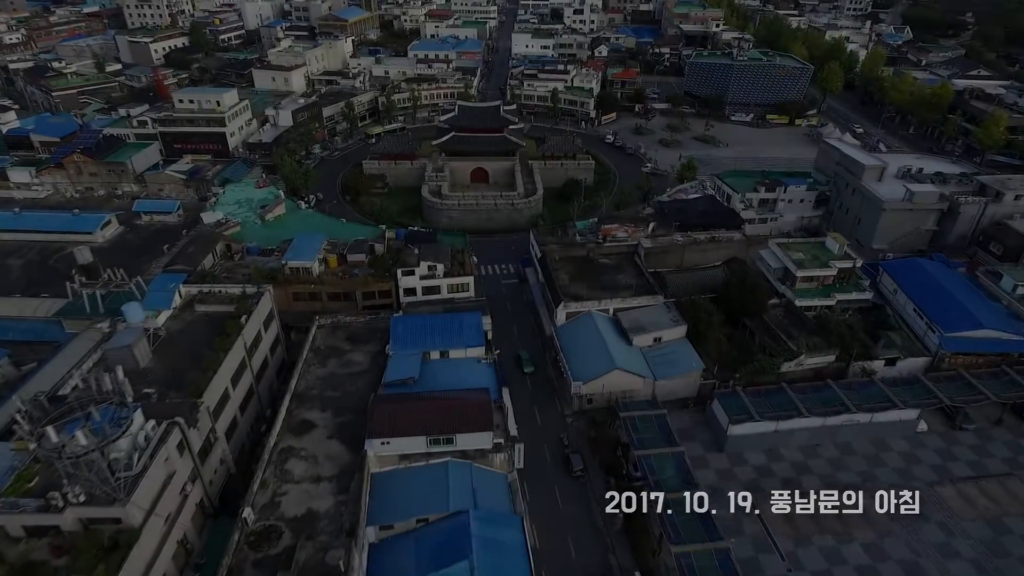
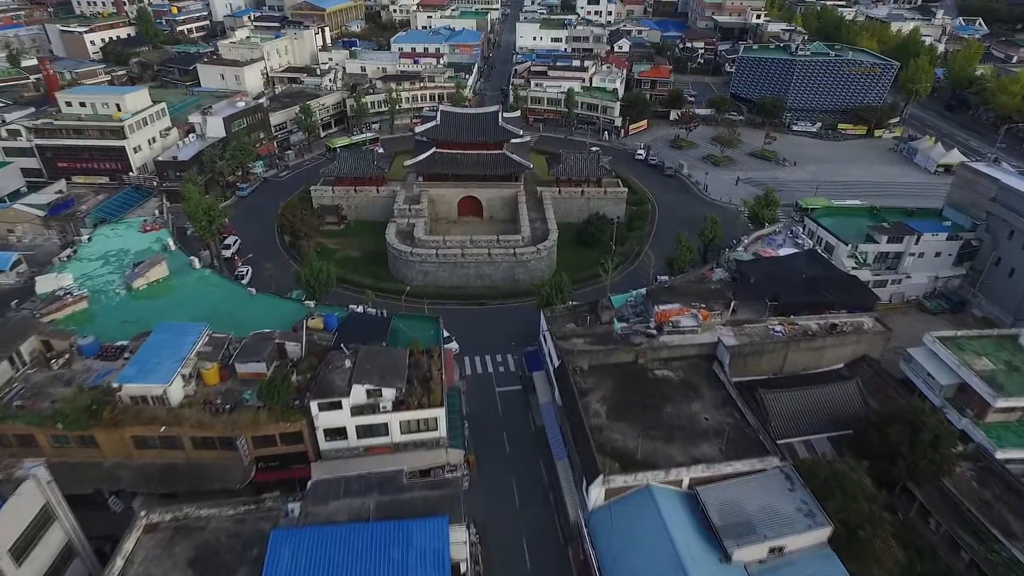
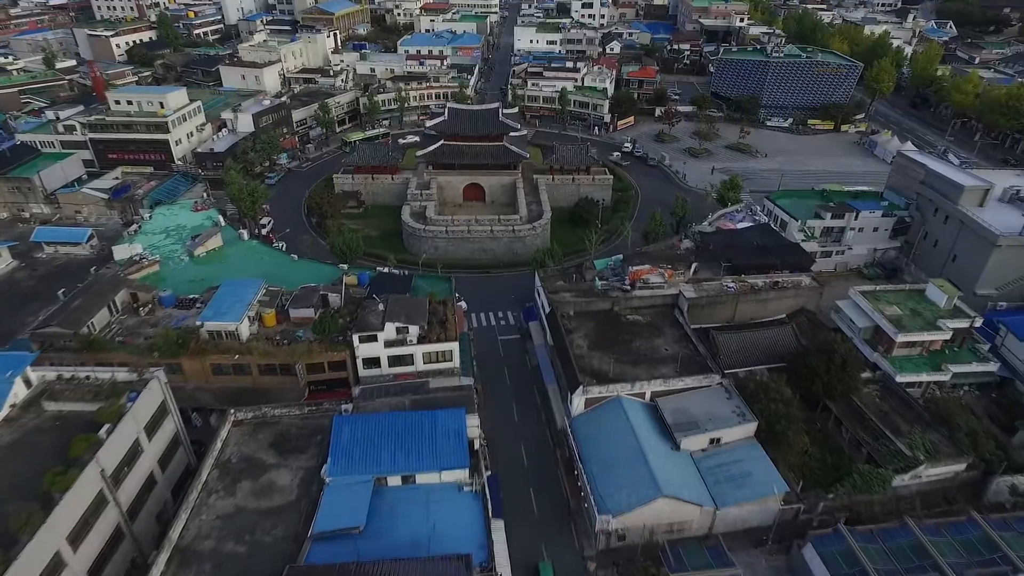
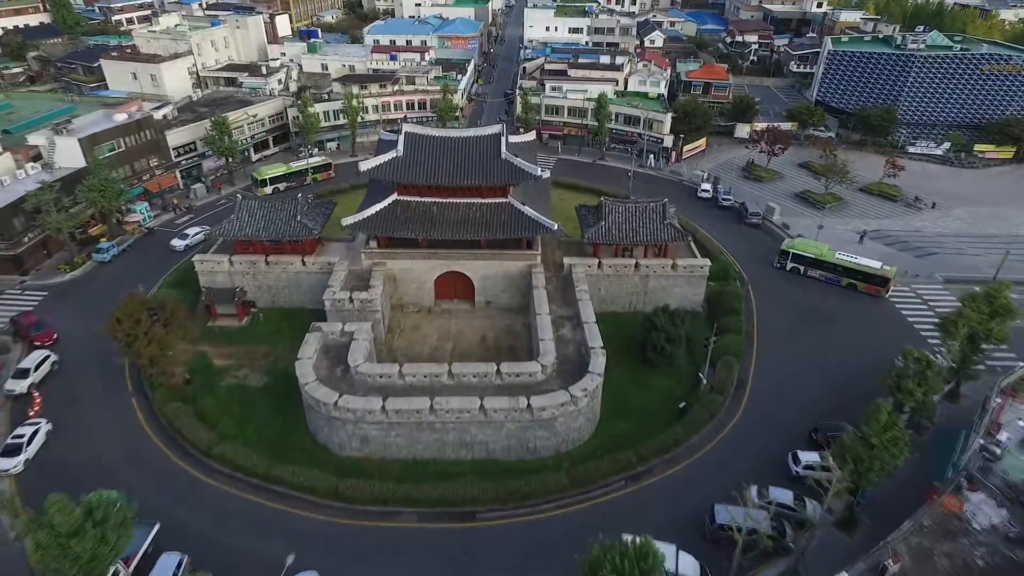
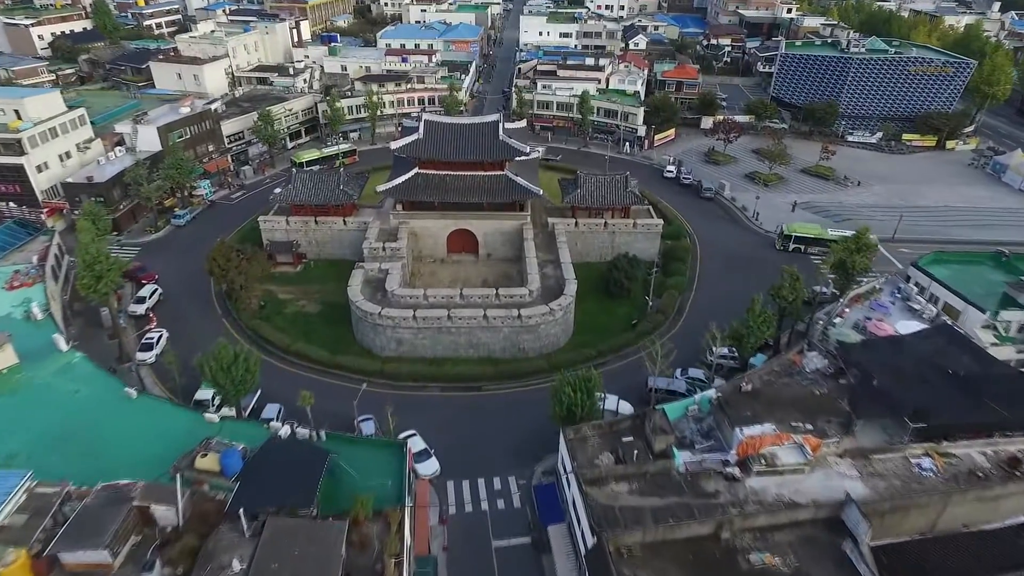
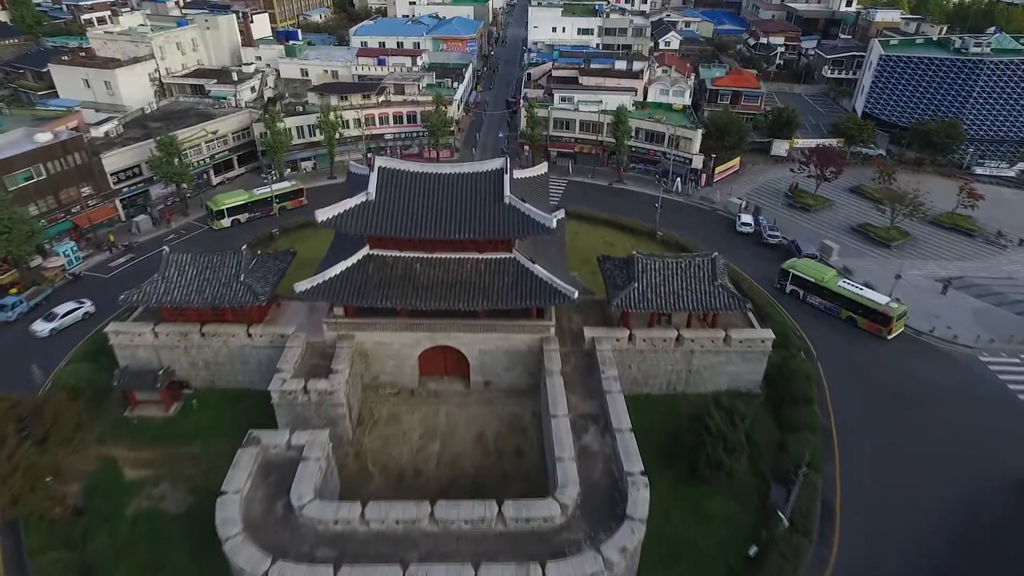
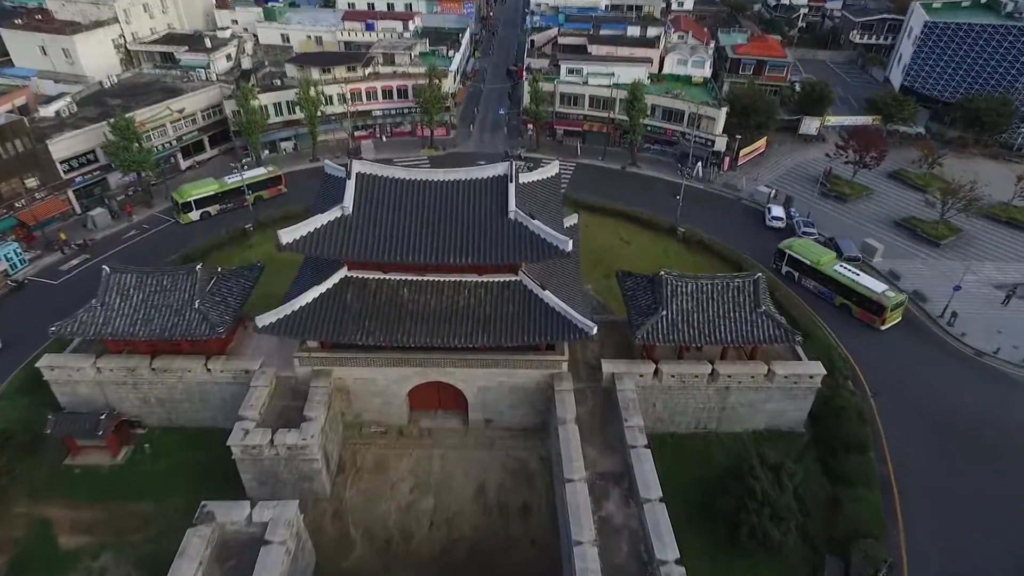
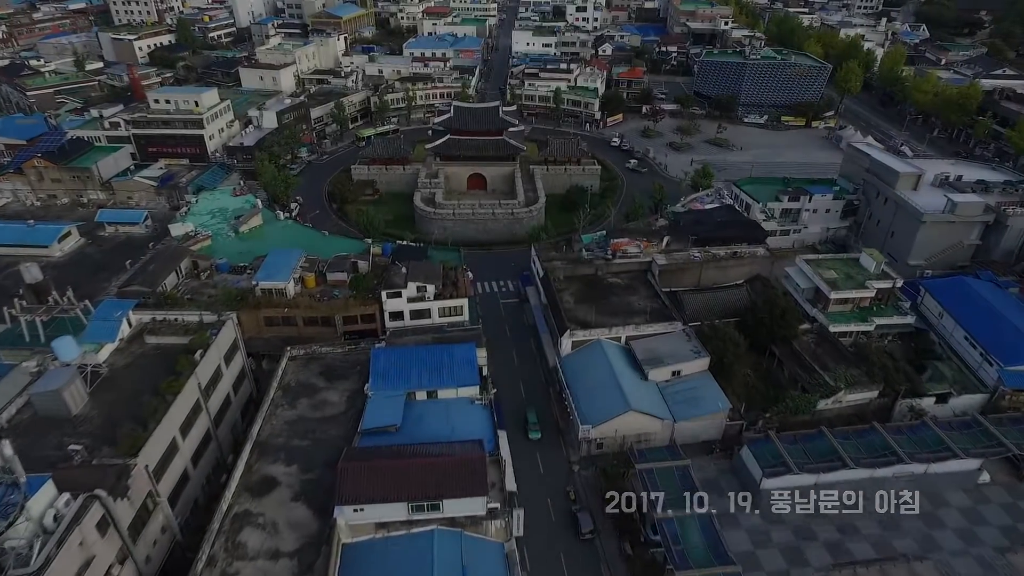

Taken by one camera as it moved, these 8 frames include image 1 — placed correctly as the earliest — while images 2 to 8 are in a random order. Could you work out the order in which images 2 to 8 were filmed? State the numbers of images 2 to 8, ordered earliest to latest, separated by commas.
8, 3, 2, 5, 4, 6, 7
